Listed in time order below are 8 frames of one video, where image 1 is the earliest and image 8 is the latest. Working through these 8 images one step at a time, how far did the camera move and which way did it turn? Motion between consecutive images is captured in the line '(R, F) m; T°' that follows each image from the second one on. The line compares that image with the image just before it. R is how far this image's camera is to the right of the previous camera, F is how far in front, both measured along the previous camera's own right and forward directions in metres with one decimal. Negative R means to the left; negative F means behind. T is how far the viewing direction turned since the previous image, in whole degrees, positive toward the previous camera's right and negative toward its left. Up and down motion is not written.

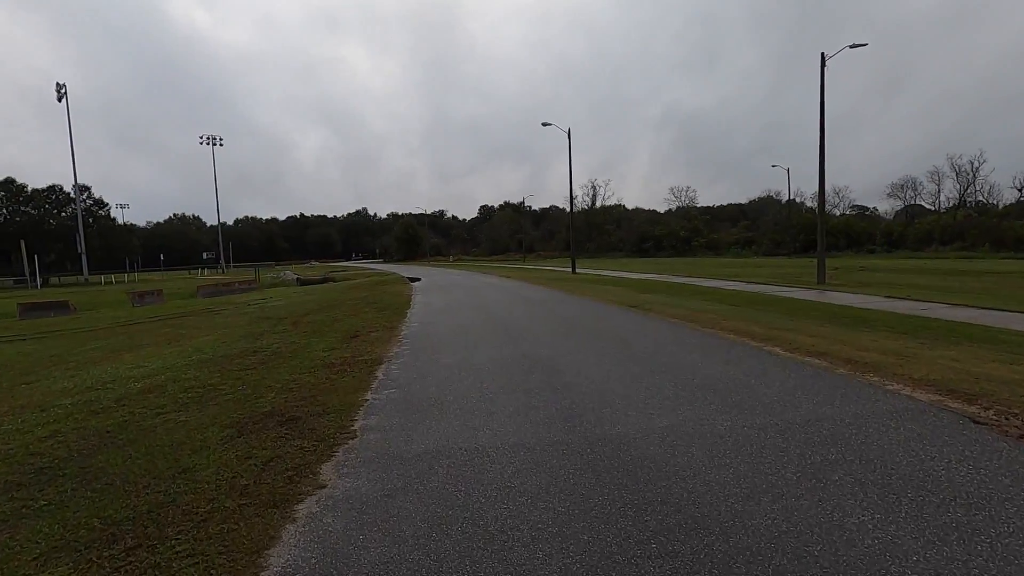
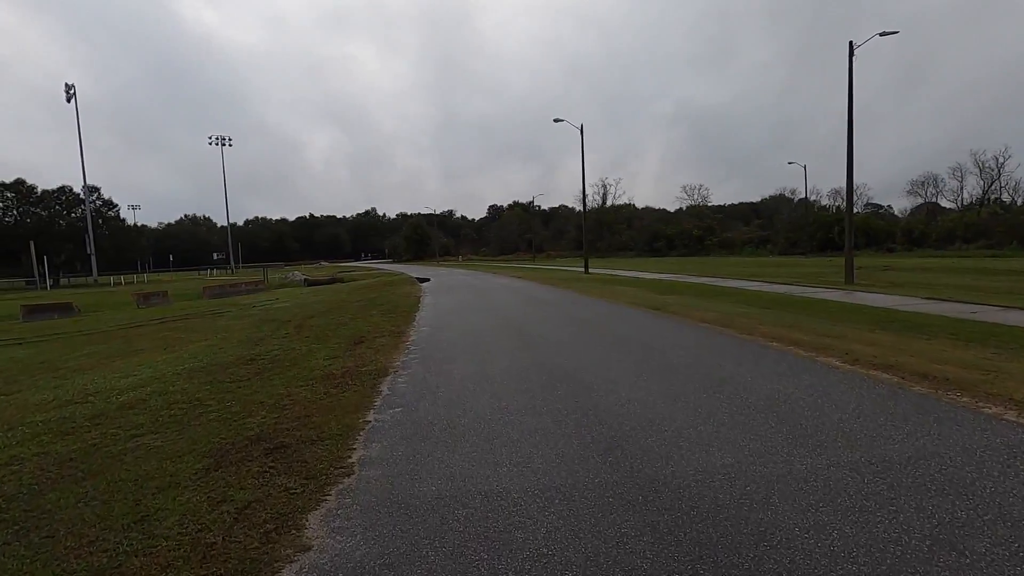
(-0.1, +1.0) m; -1°
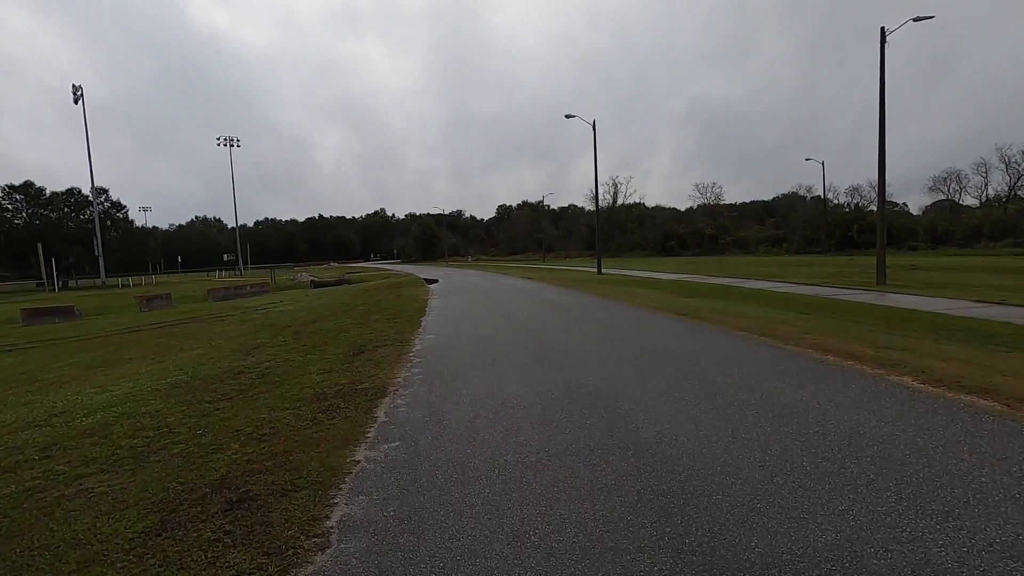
(-0.1, +1.1) m; -1°
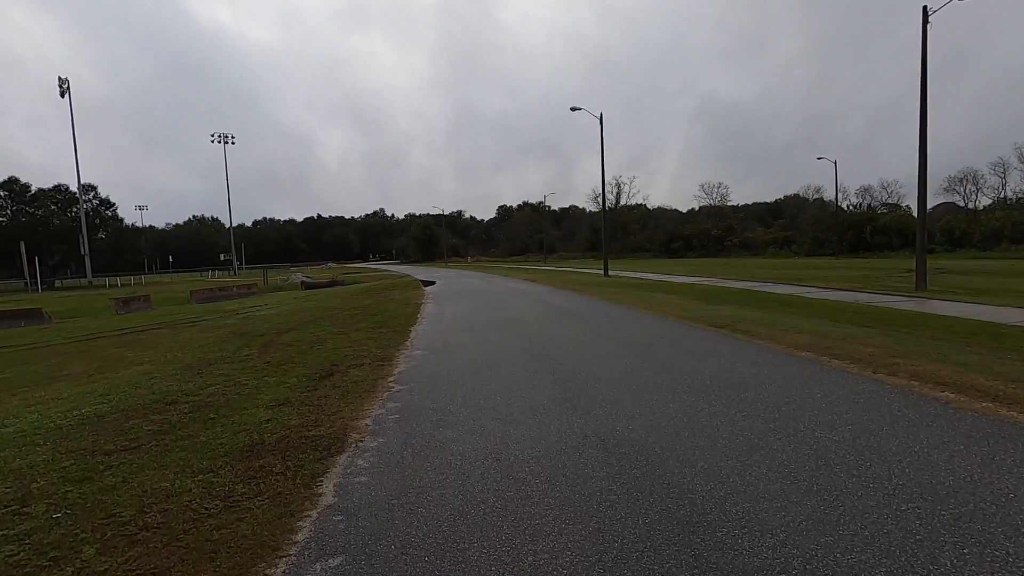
(-0.1, +2.2) m; 0°
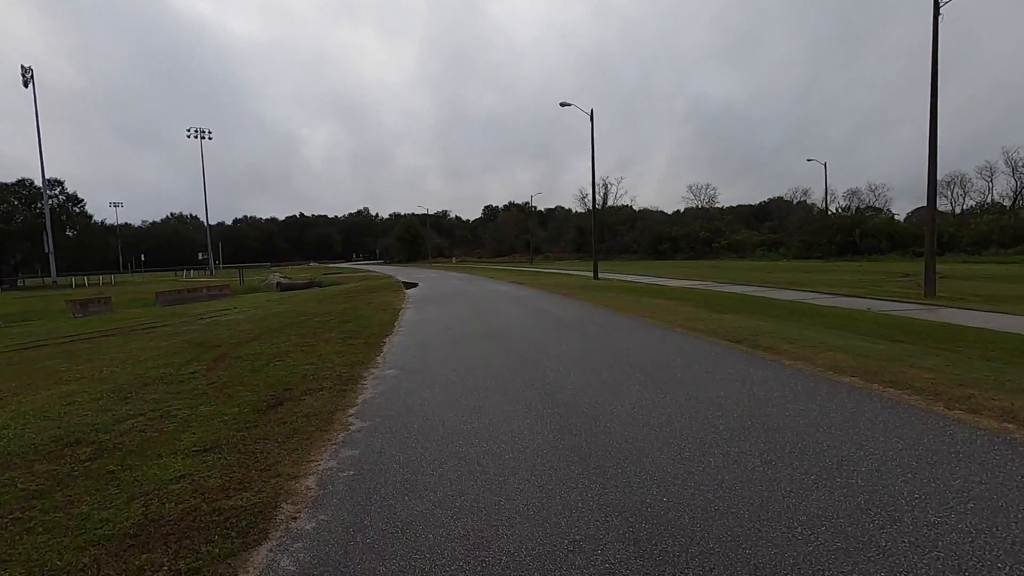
(-0.1, +1.5) m; +1°
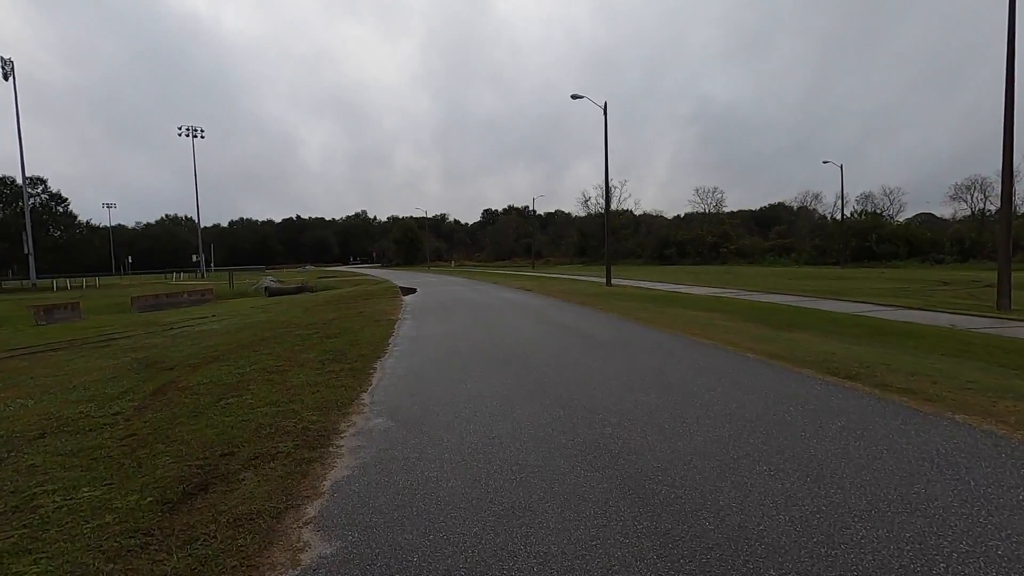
(-0.4, +2.6) m; 0°
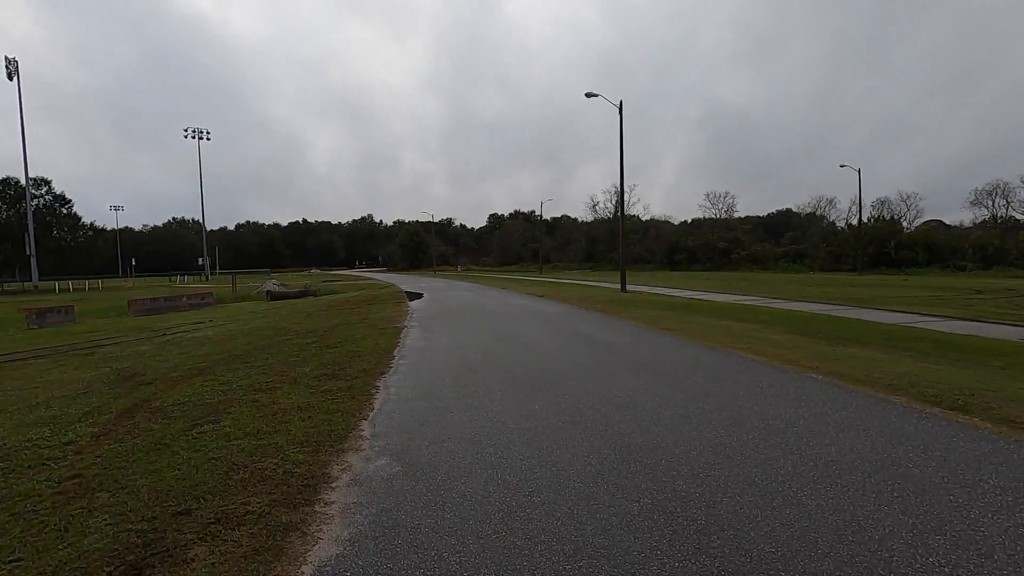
(-0.3, +1.3) m; -1°
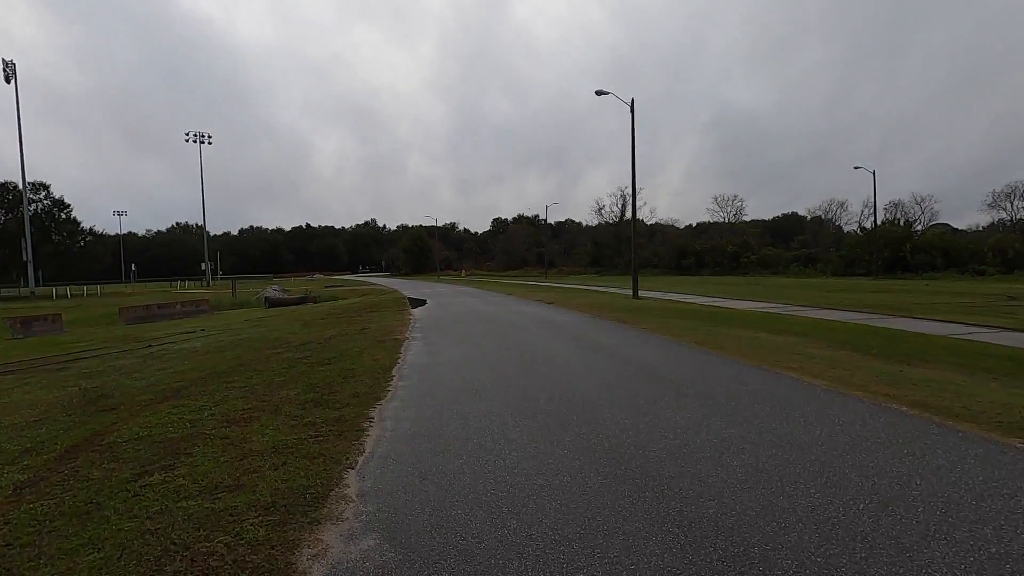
(-0.2, +1.3) m; 0°
